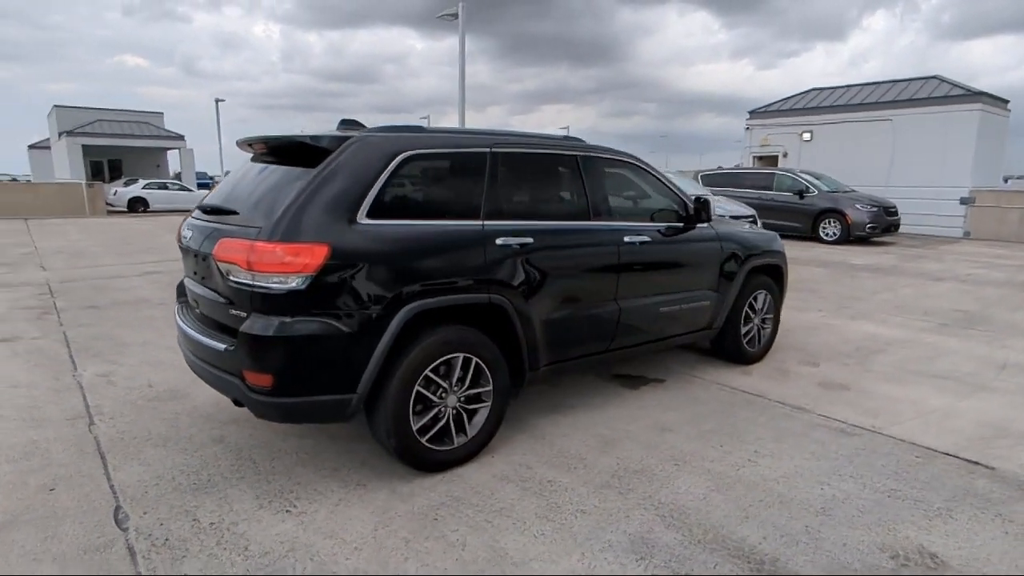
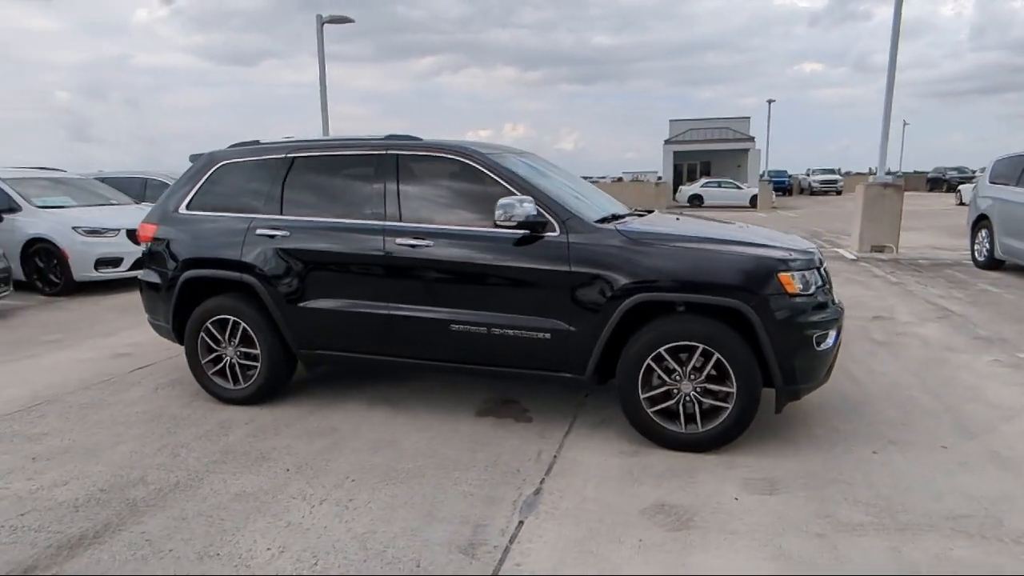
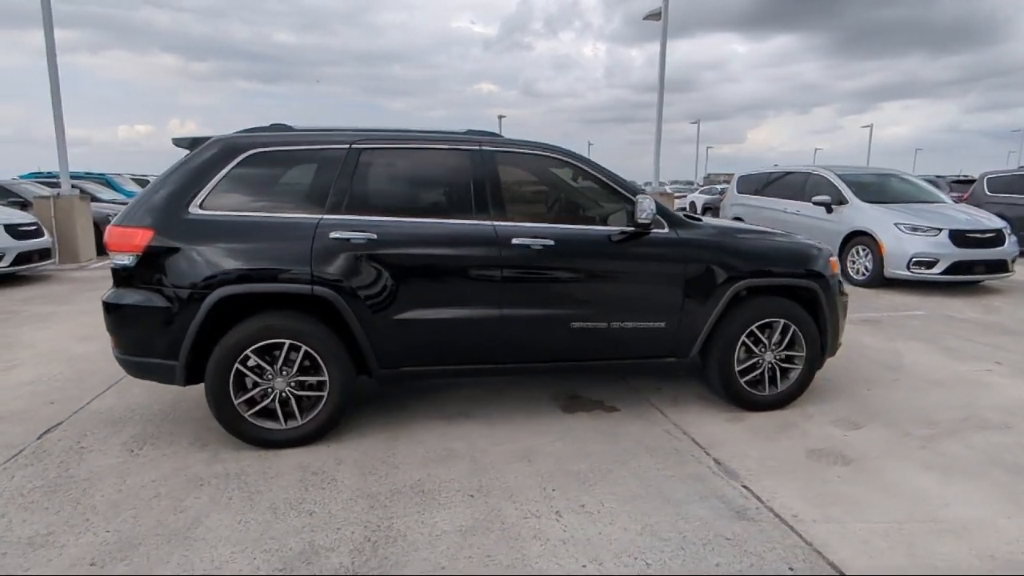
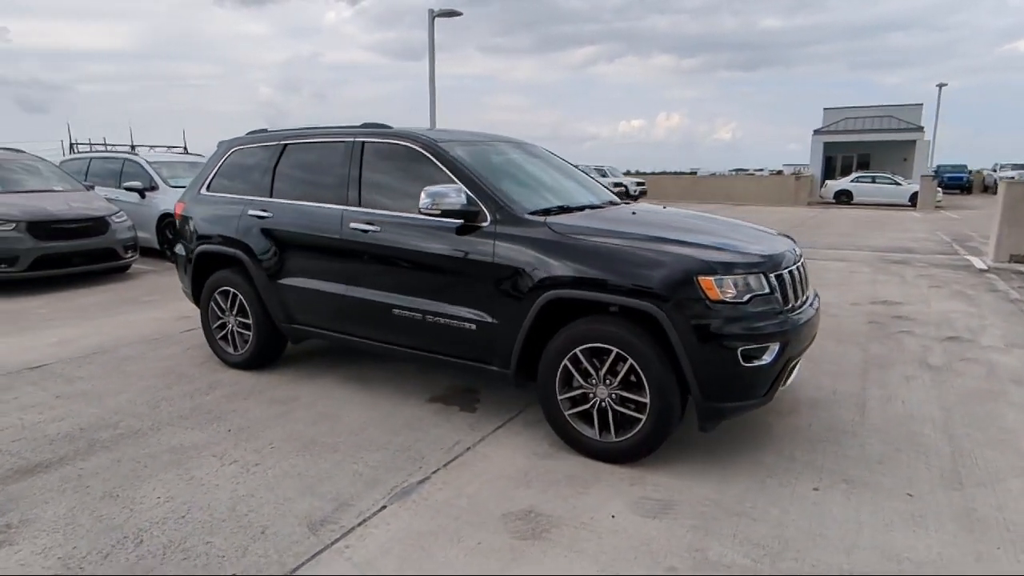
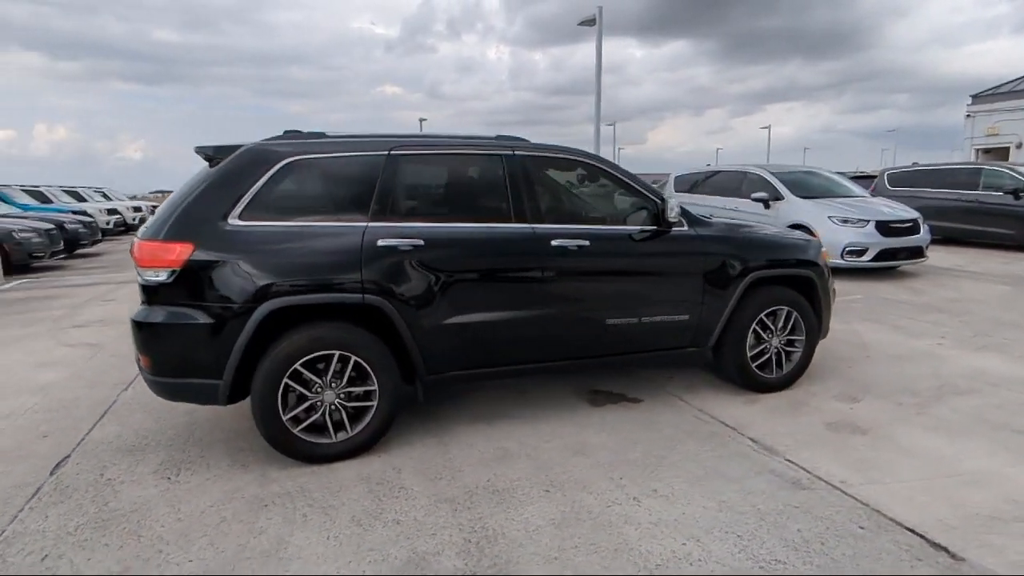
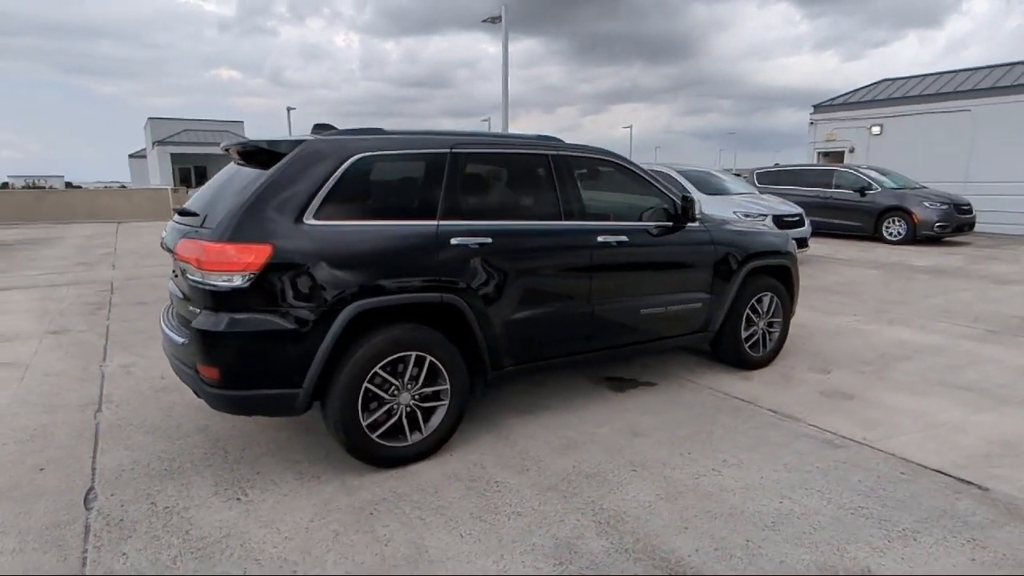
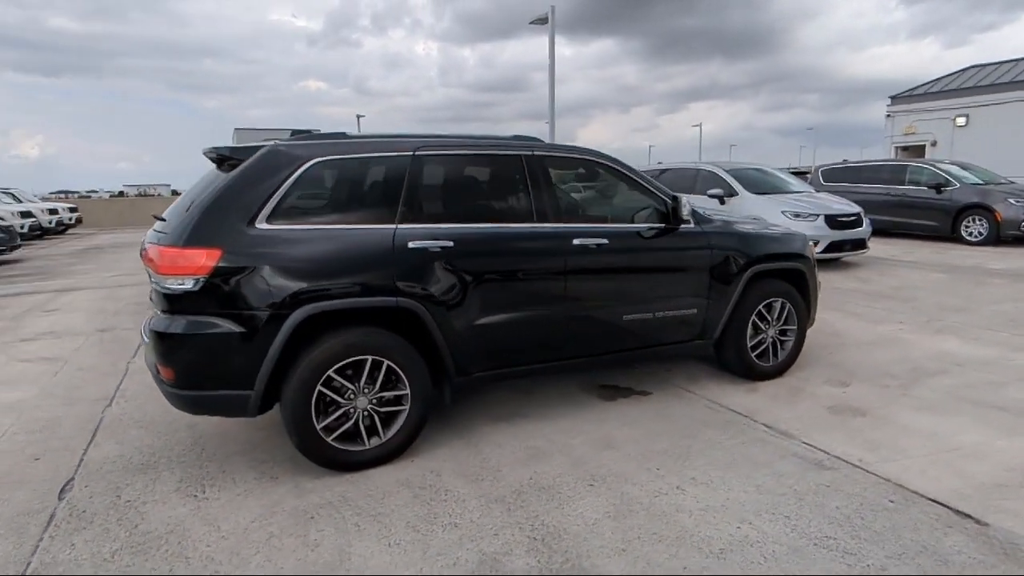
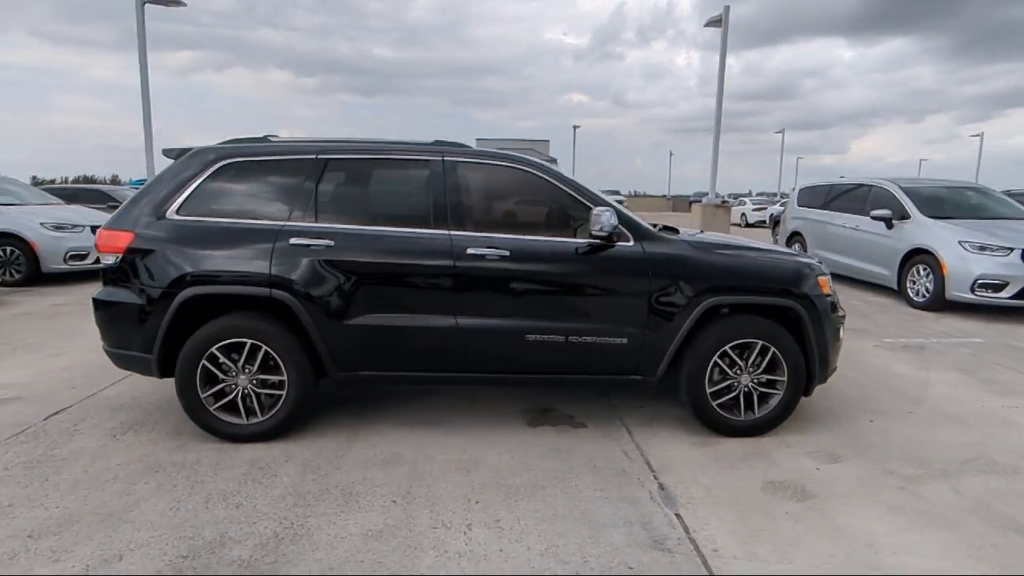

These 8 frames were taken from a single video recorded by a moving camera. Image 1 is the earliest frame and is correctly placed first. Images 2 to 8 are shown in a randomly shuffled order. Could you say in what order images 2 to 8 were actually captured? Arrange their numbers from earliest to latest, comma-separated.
6, 7, 5, 3, 8, 2, 4
